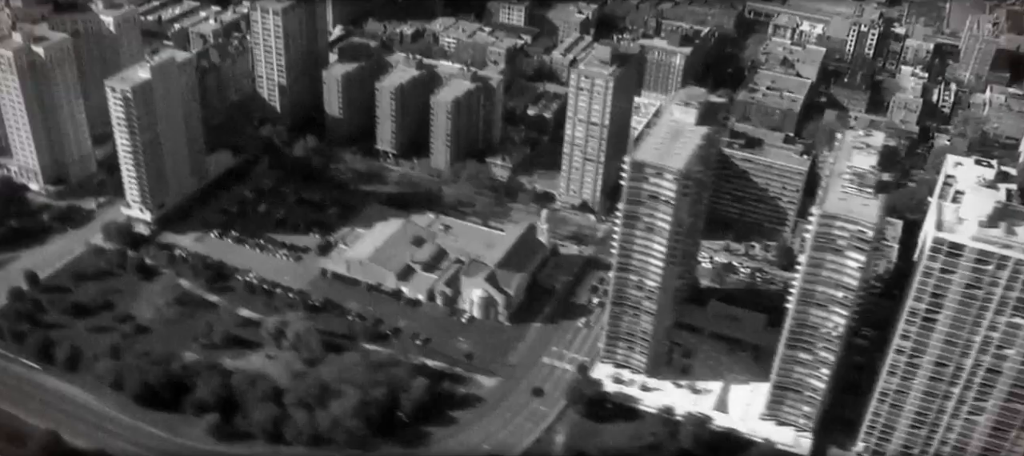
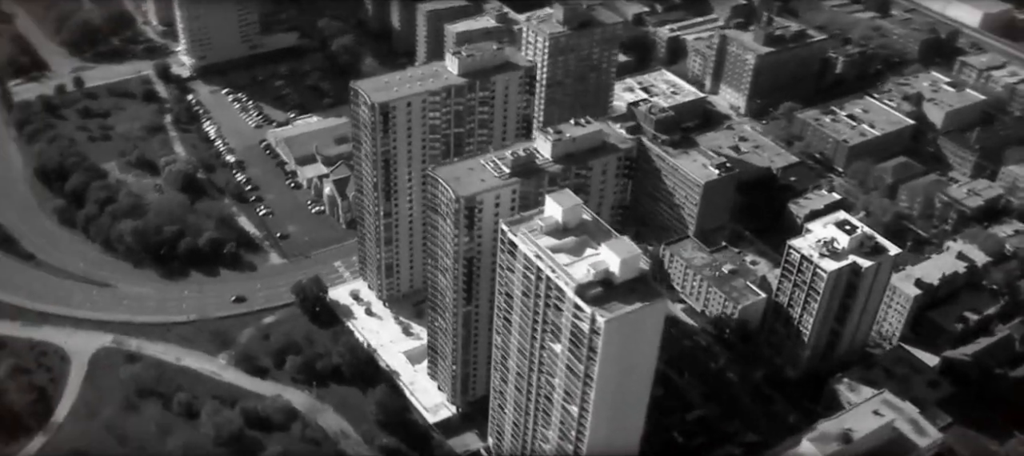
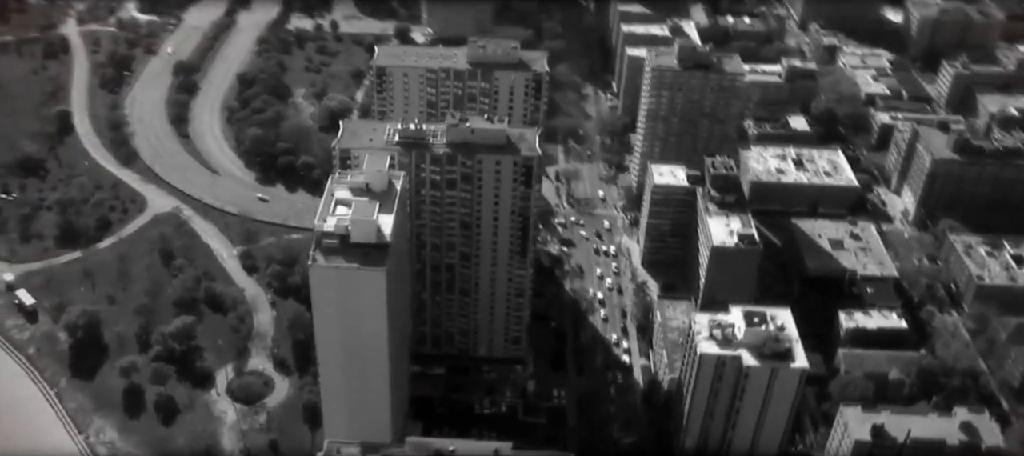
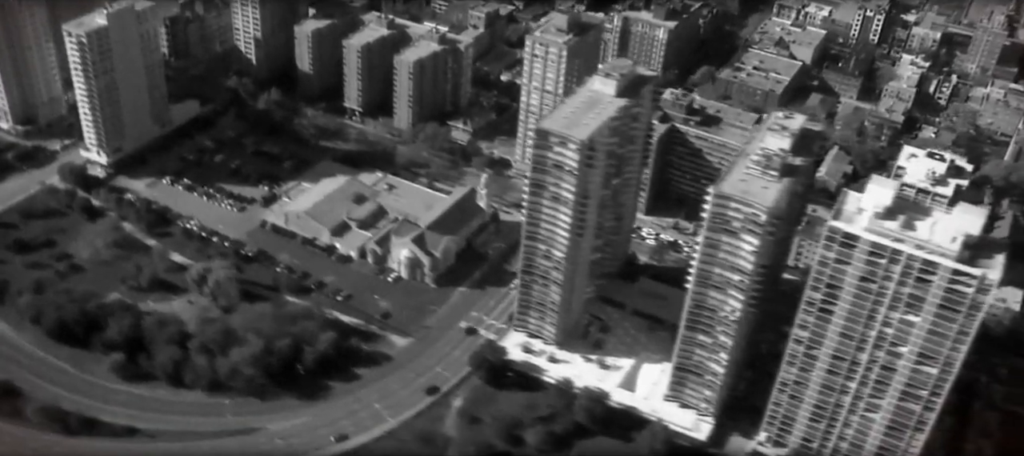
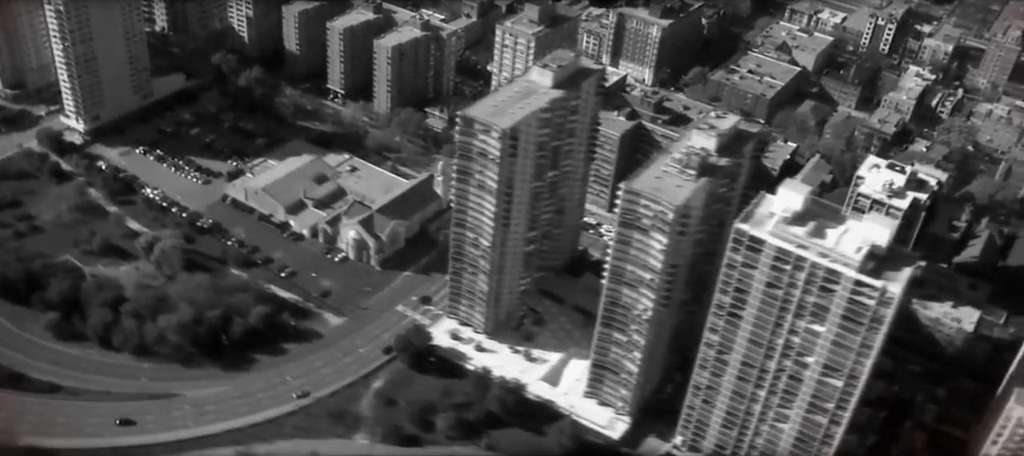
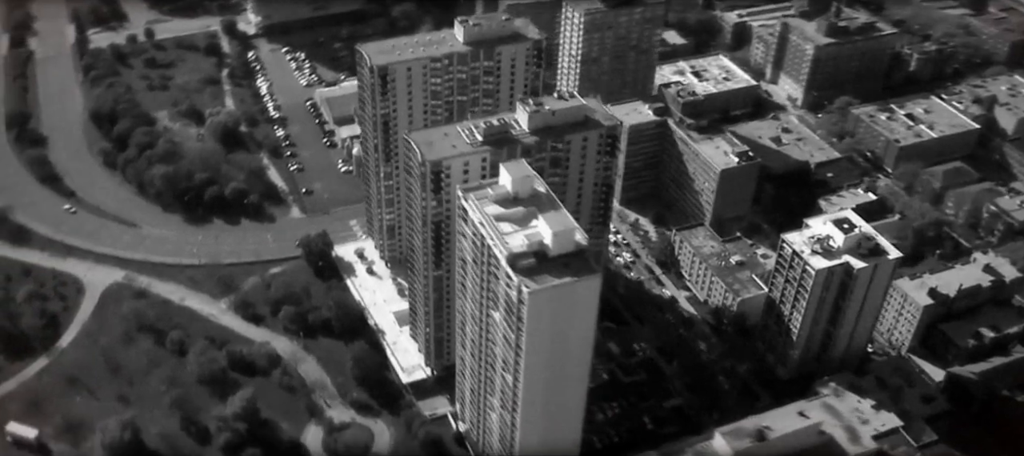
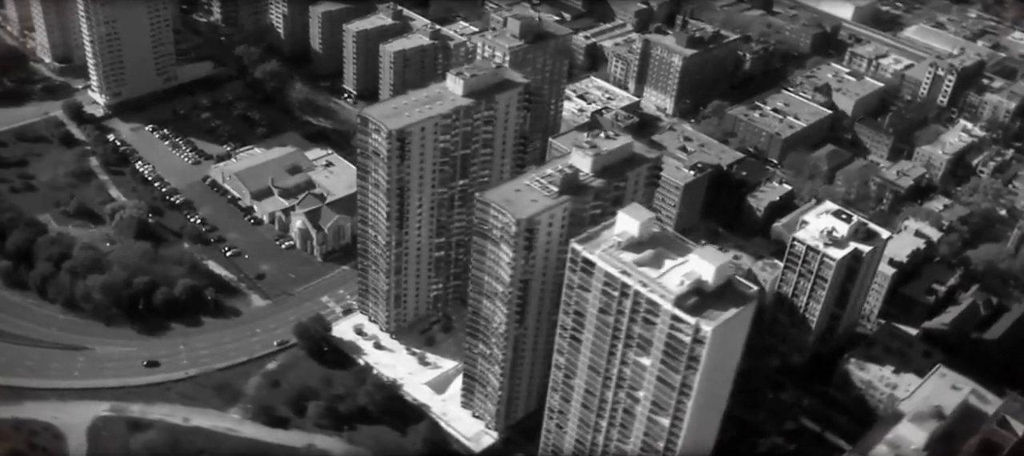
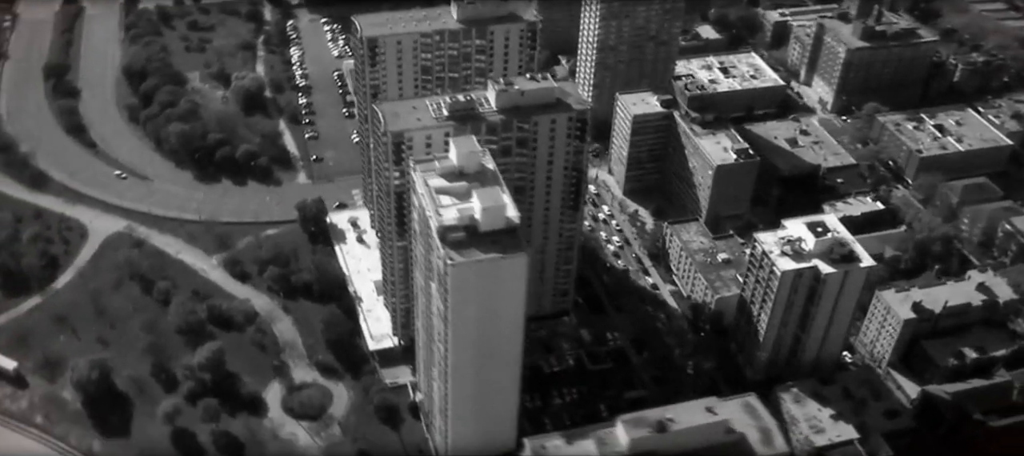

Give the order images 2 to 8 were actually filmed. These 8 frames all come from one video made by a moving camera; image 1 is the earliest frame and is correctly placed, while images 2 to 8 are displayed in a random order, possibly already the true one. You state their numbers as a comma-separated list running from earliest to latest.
4, 5, 7, 2, 6, 8, 3
